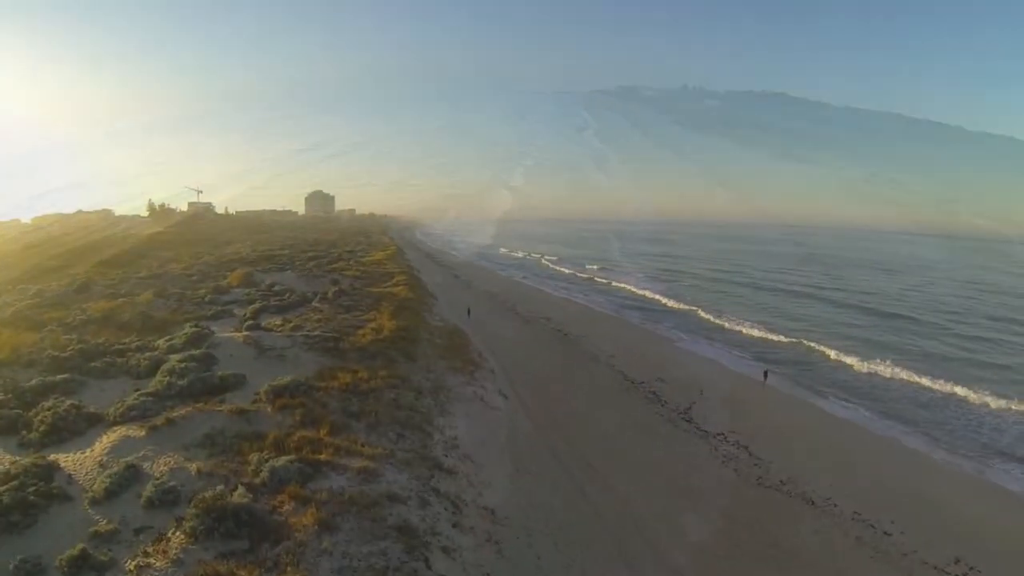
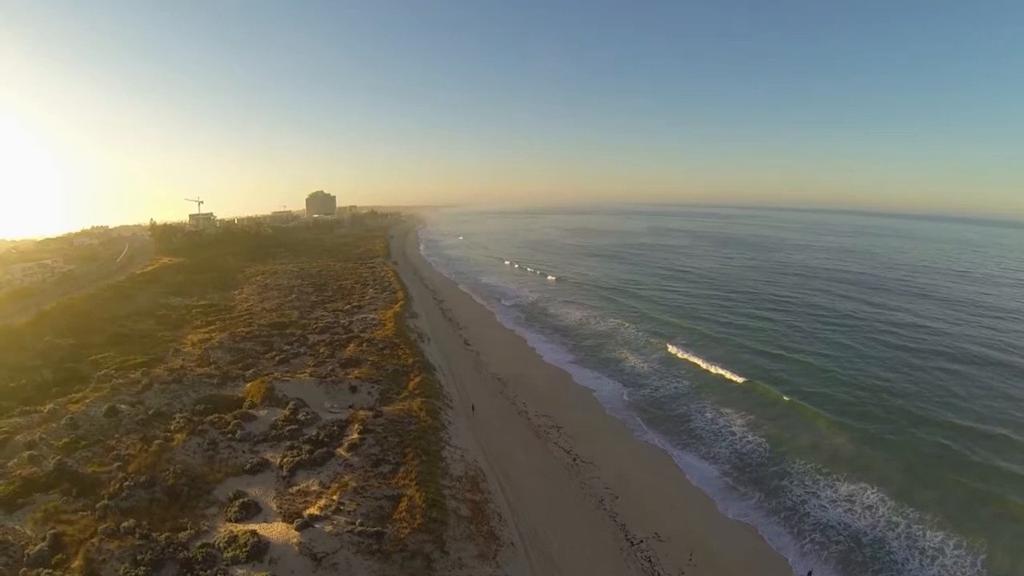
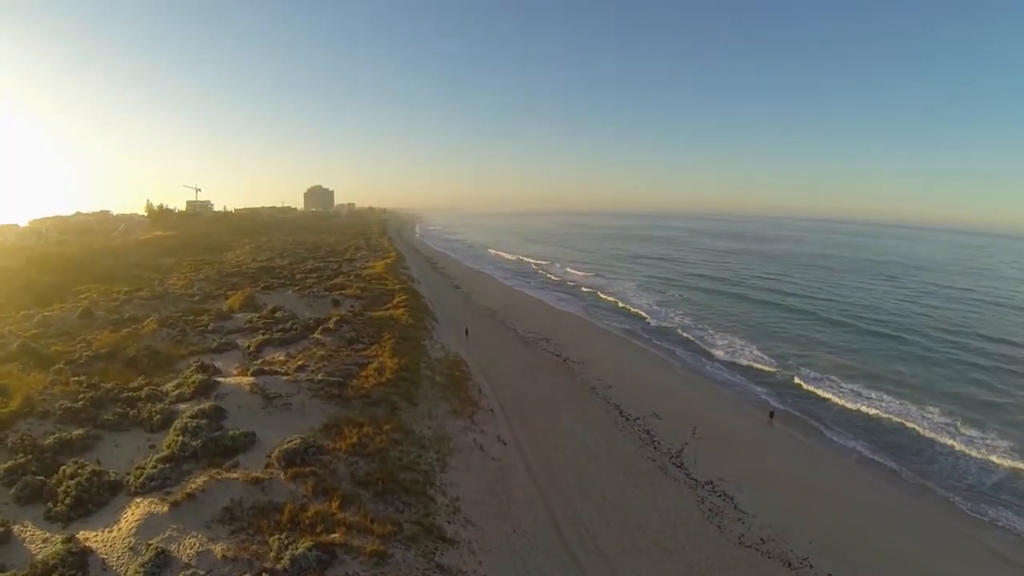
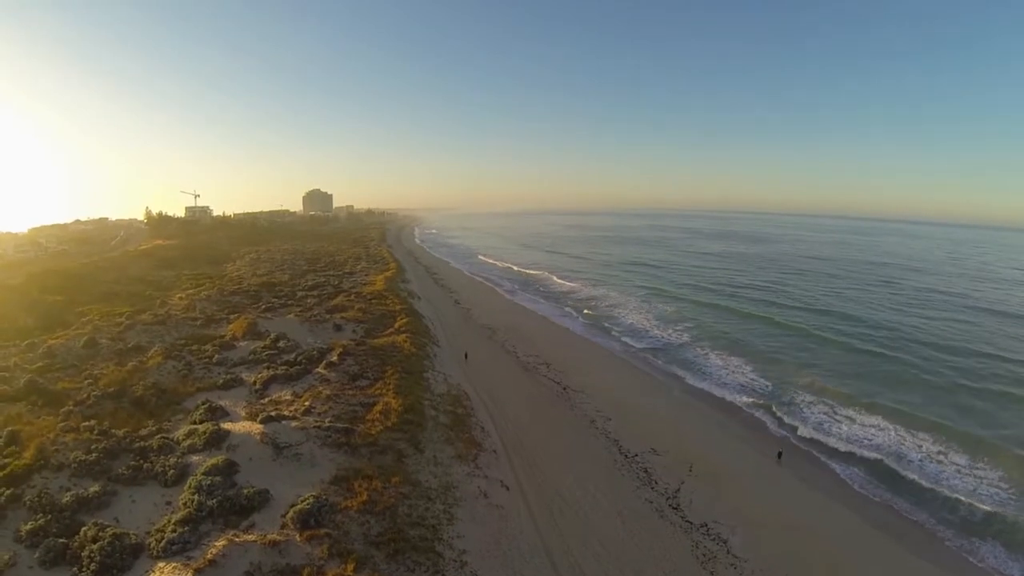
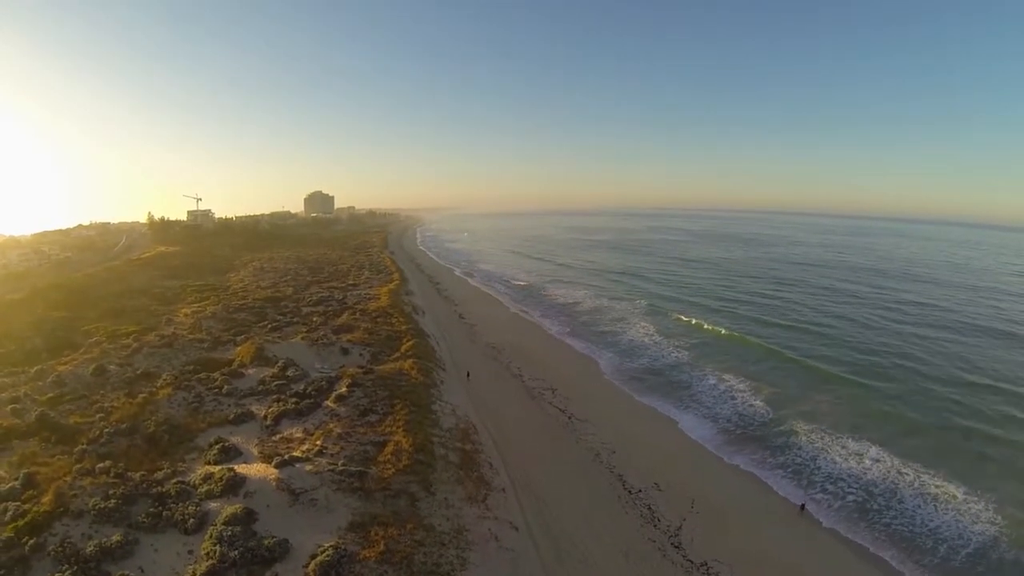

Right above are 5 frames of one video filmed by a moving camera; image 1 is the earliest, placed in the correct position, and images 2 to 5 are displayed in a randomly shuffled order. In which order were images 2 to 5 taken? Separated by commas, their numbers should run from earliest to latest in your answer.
3, 4, 5, 2
